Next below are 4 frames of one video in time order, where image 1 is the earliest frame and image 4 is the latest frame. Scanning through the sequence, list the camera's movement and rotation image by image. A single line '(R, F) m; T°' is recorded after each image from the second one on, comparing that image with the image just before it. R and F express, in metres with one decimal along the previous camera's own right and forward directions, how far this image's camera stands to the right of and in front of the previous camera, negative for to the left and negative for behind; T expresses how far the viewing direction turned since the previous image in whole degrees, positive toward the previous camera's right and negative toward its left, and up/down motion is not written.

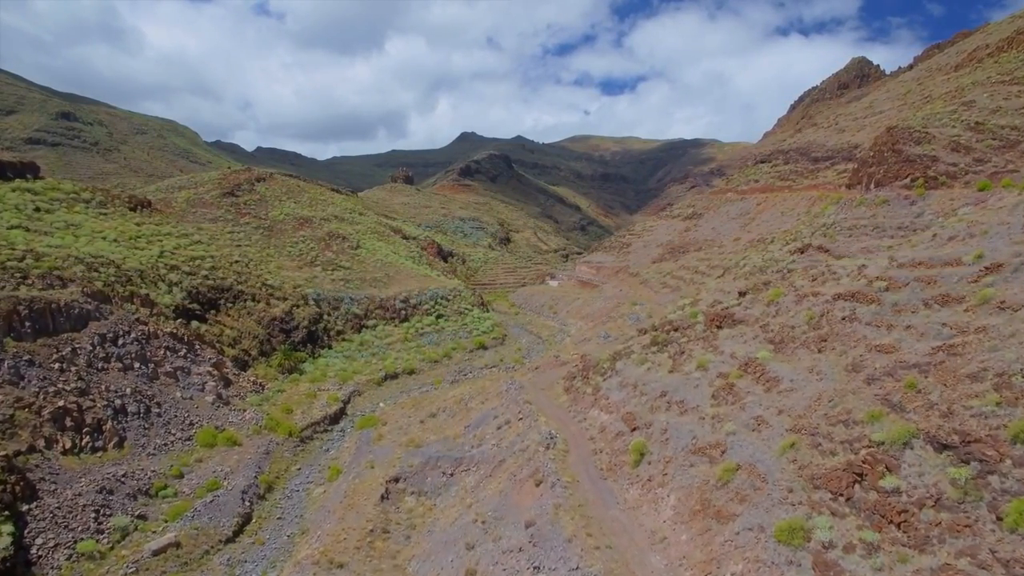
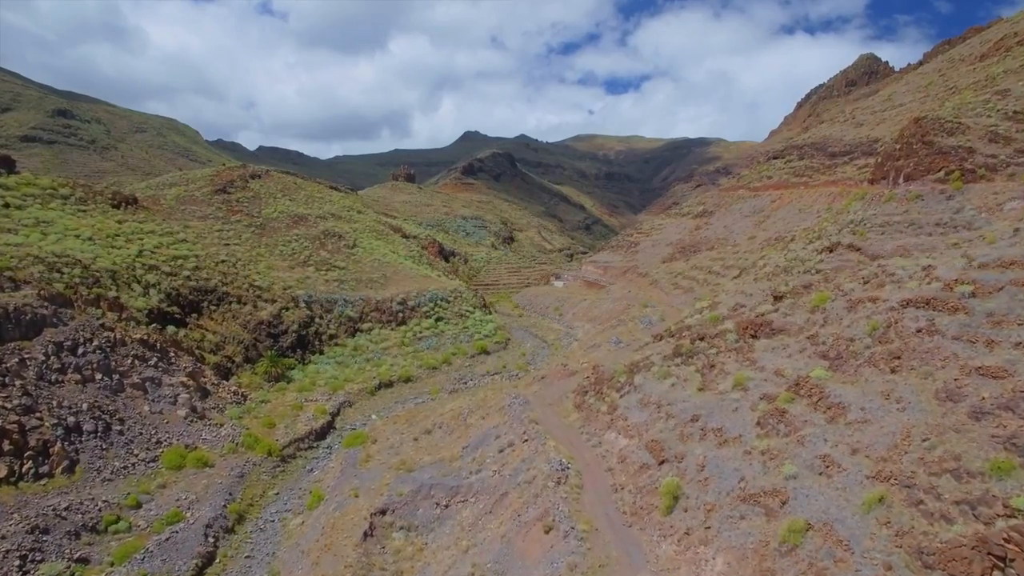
(0.0, +2.5) m; 0°
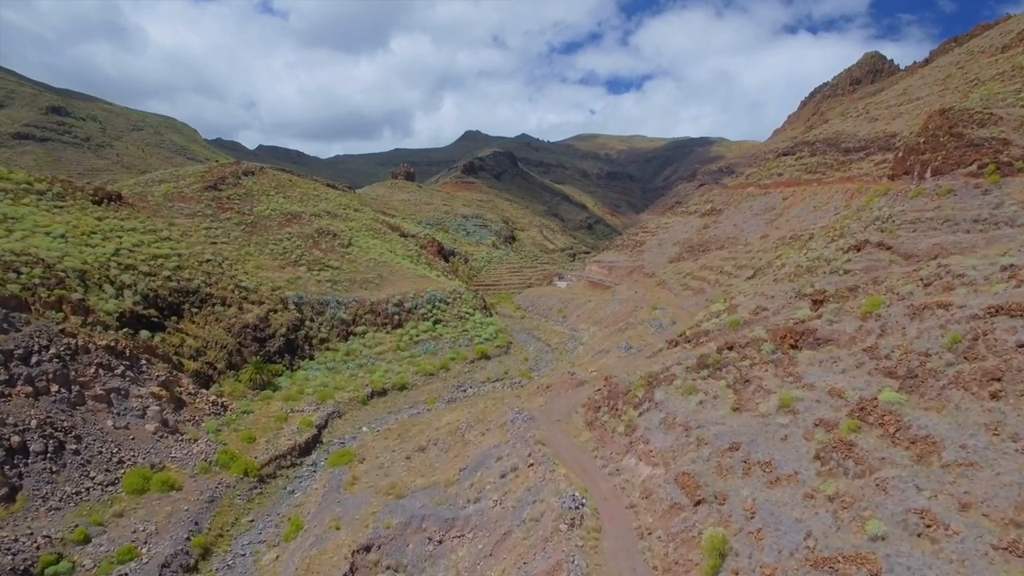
(-0.1, +2.2) m; 0°
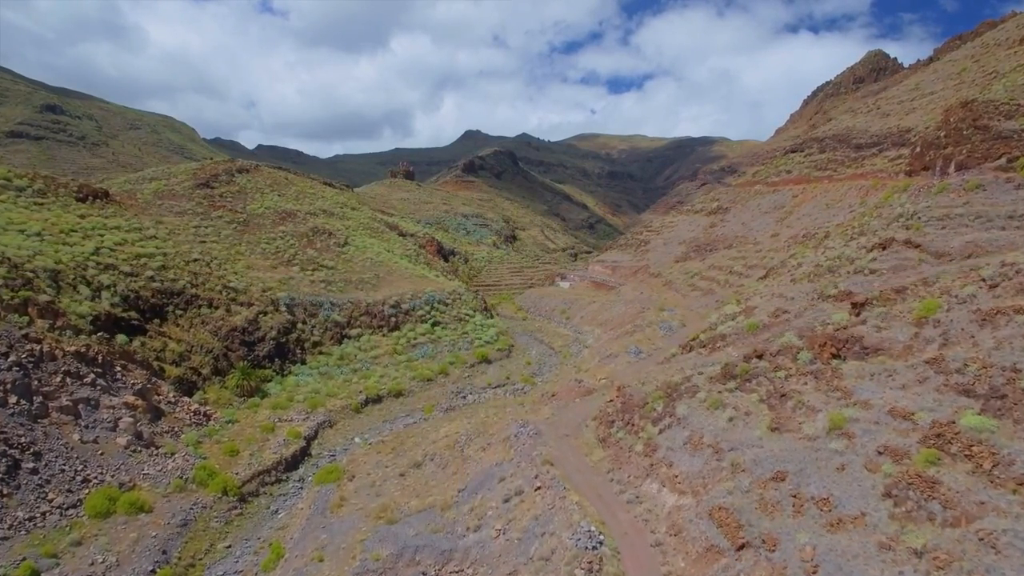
(-0.1, +1.7) m; 0°
